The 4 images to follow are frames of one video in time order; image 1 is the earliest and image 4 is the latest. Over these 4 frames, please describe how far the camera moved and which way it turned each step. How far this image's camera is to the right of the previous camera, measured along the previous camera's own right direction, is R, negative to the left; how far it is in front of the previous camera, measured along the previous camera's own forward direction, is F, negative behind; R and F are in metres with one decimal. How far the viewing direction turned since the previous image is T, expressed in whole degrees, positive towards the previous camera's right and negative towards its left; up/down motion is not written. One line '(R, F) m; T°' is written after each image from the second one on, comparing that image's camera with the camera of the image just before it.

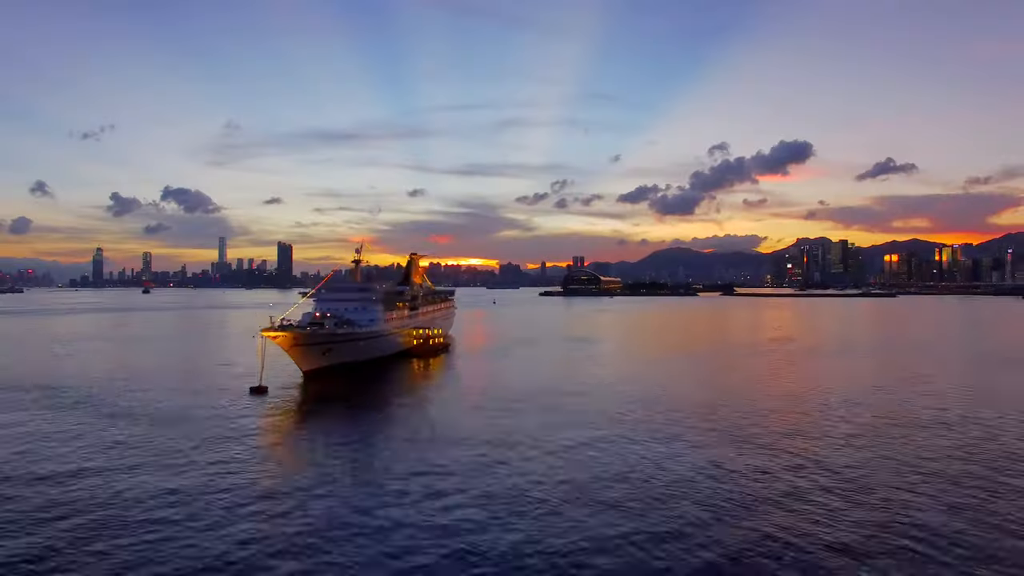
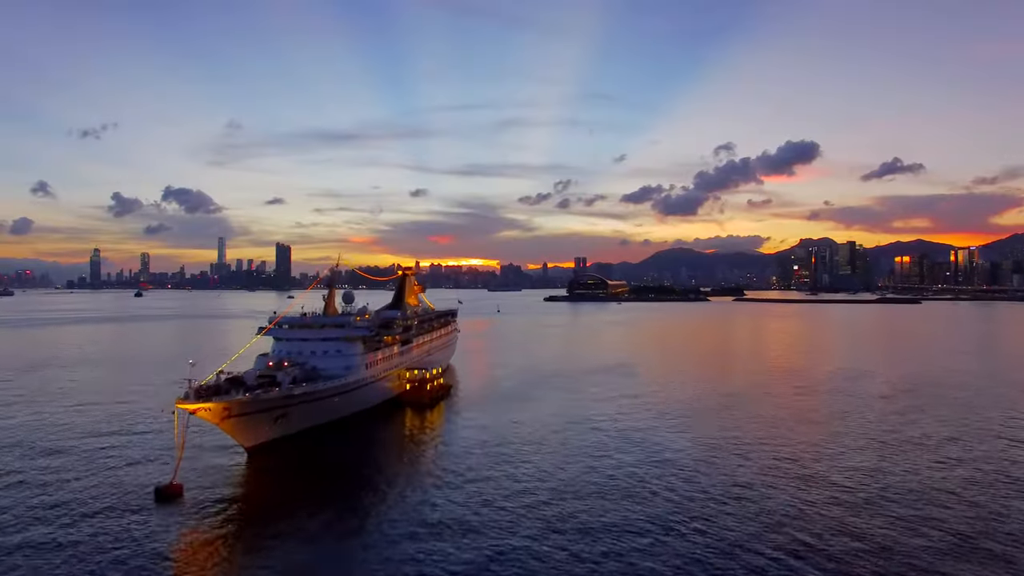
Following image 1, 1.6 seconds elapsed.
(-0.6, +6.3) m; 0°
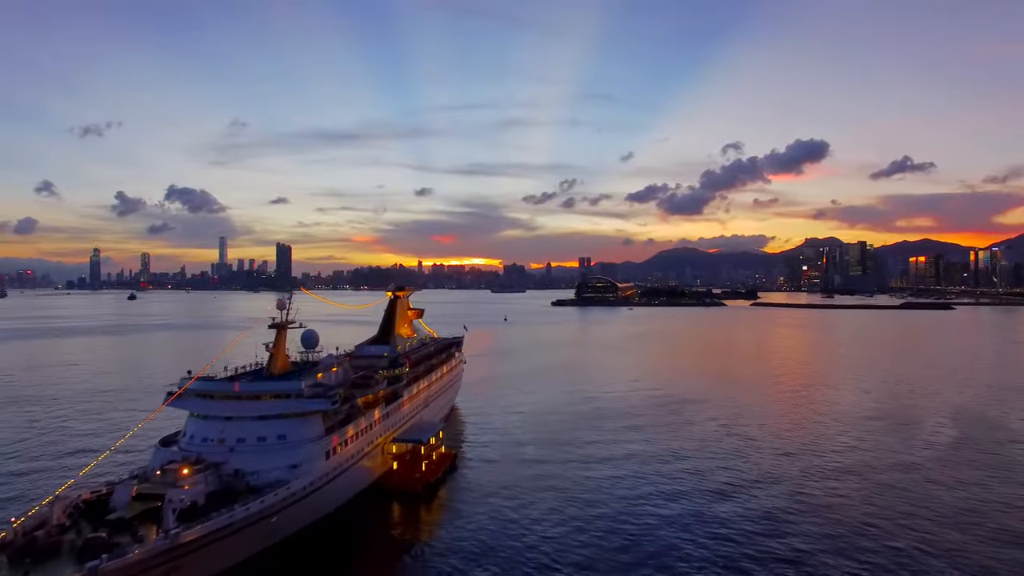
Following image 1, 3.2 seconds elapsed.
(-0.7, +6.7) m; 0°
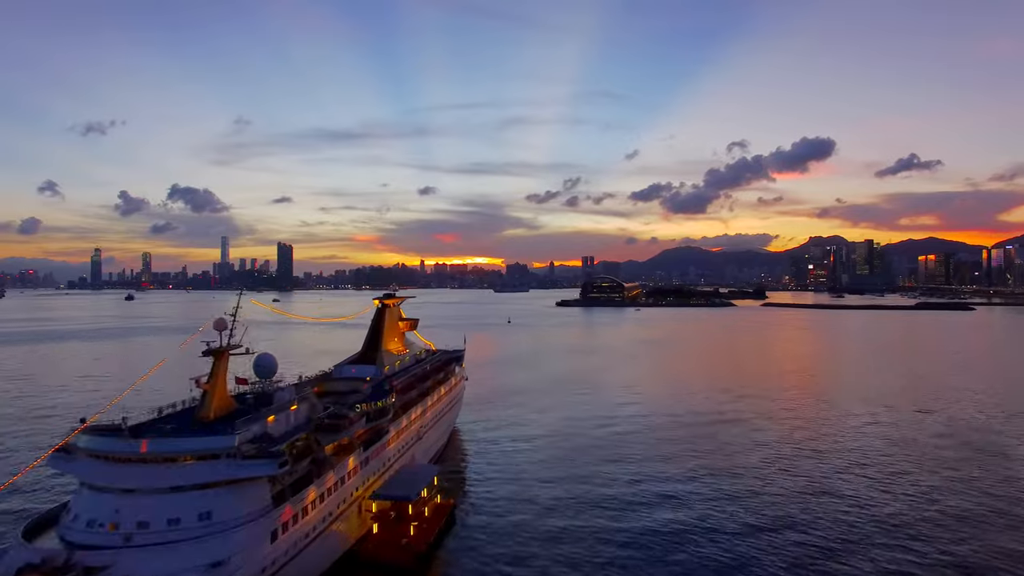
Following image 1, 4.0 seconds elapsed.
(-0.2, +3.6) m; 0°
